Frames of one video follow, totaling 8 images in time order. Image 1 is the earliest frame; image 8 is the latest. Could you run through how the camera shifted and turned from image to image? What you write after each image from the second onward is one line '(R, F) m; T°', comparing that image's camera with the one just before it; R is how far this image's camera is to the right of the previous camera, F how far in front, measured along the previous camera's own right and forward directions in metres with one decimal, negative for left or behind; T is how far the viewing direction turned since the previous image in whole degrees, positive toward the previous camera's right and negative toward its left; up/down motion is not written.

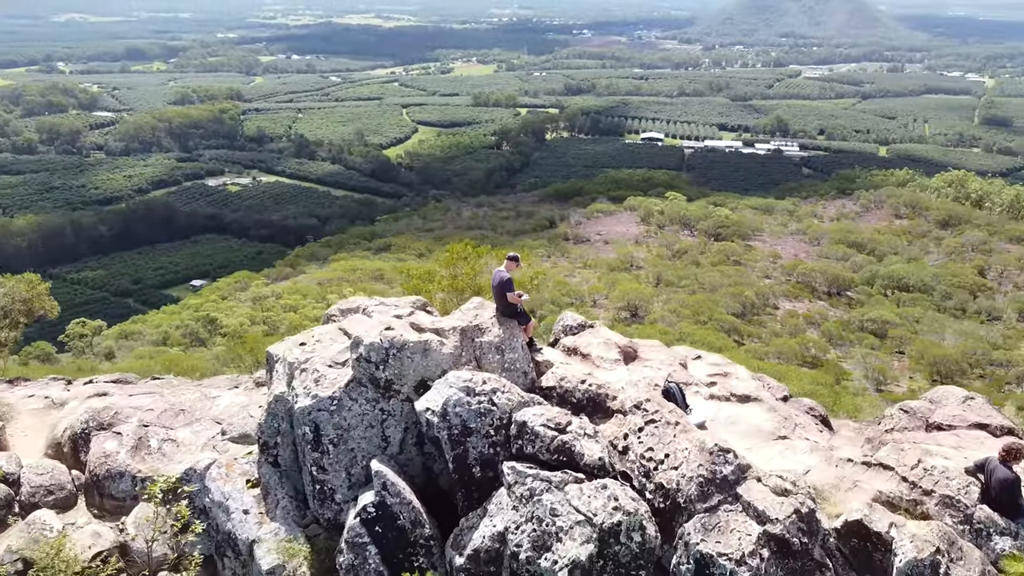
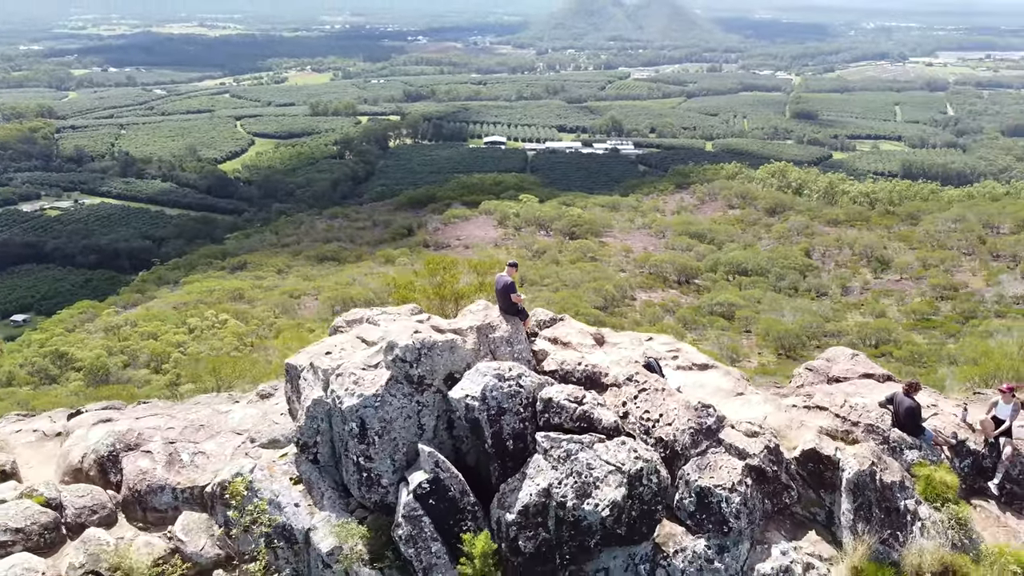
(-1.1, -0.9) m; +10°
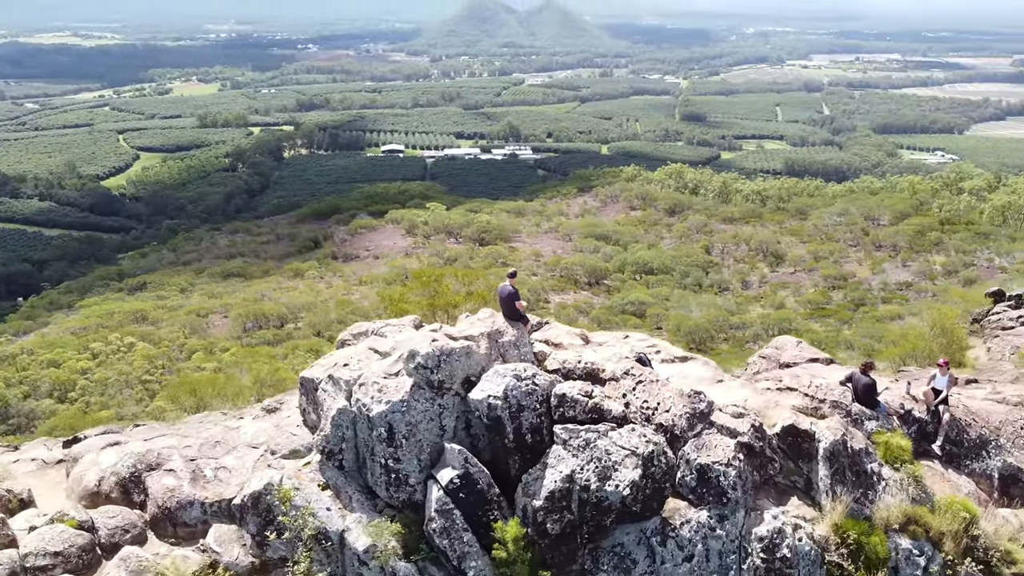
(-0.8, -0.5) m; +7°
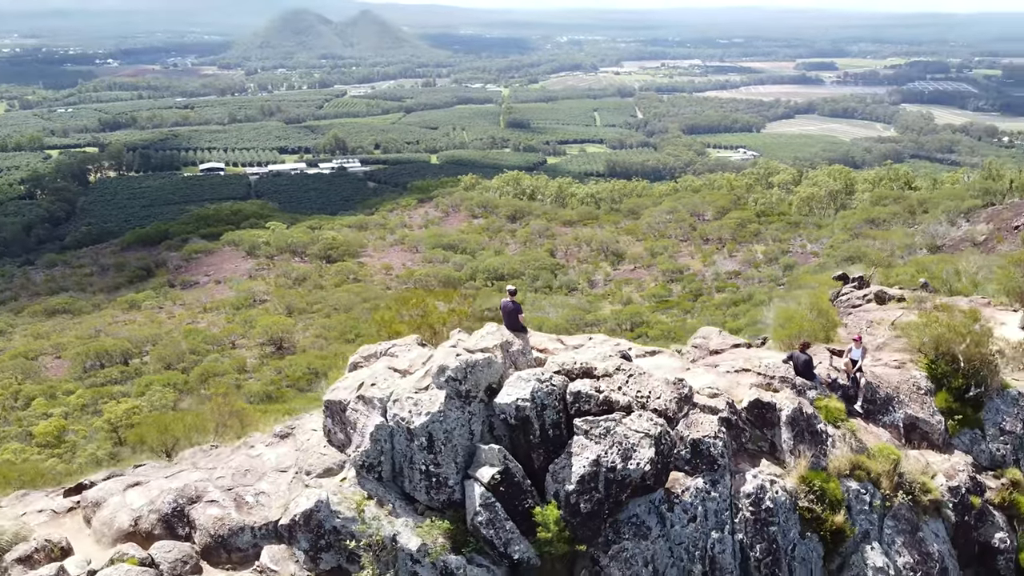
(-1.5, -0.7) m; +11°
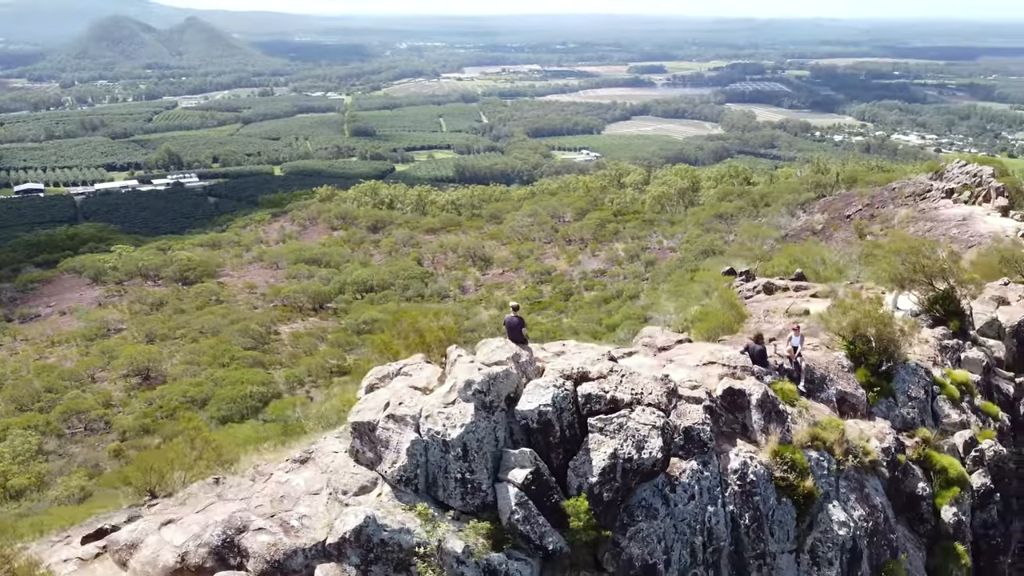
(-1.5, -0.6) m; +10°
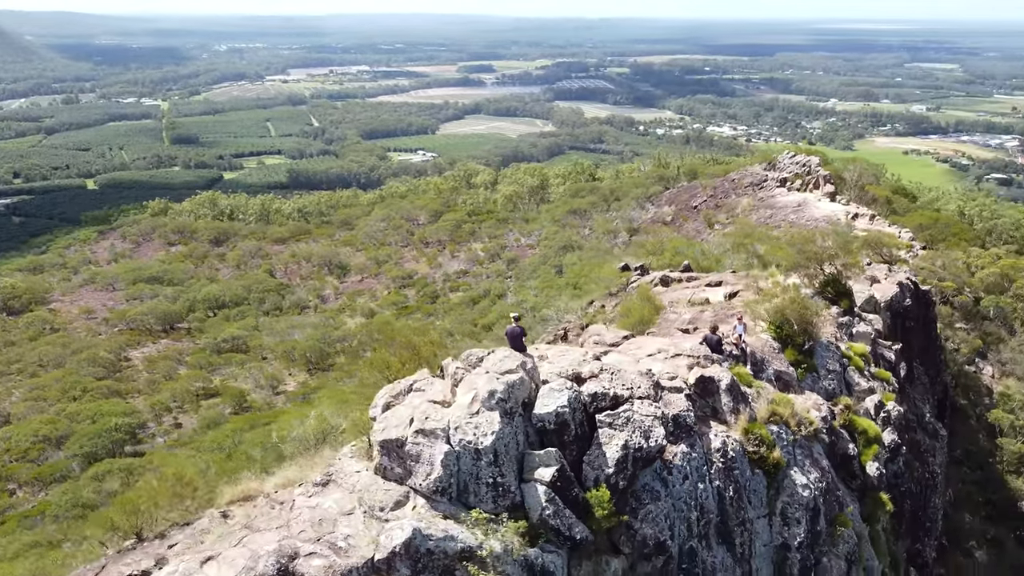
(-1.7, -0.4) m; +11°
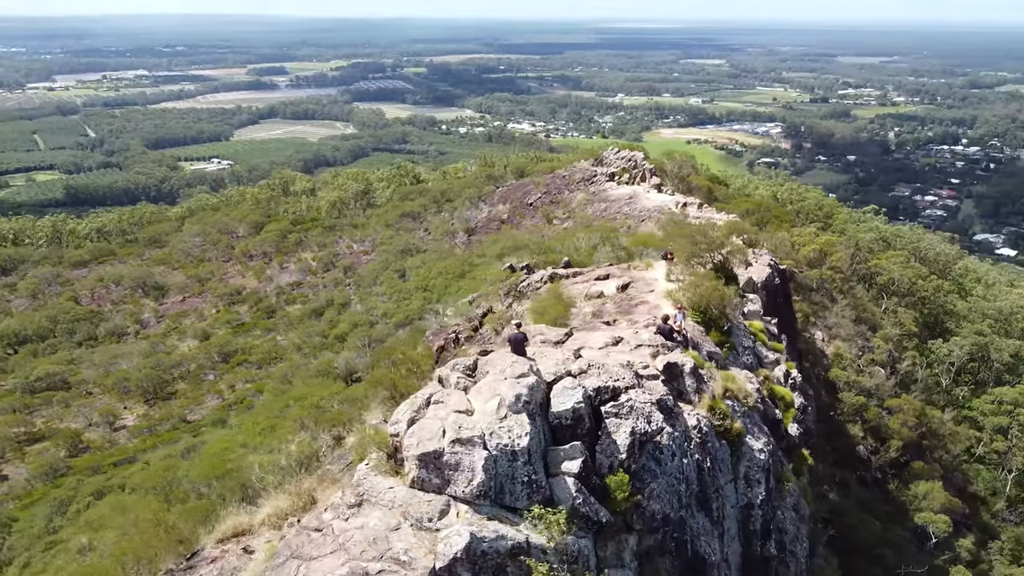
(-2.1, -0.3) m; +13°
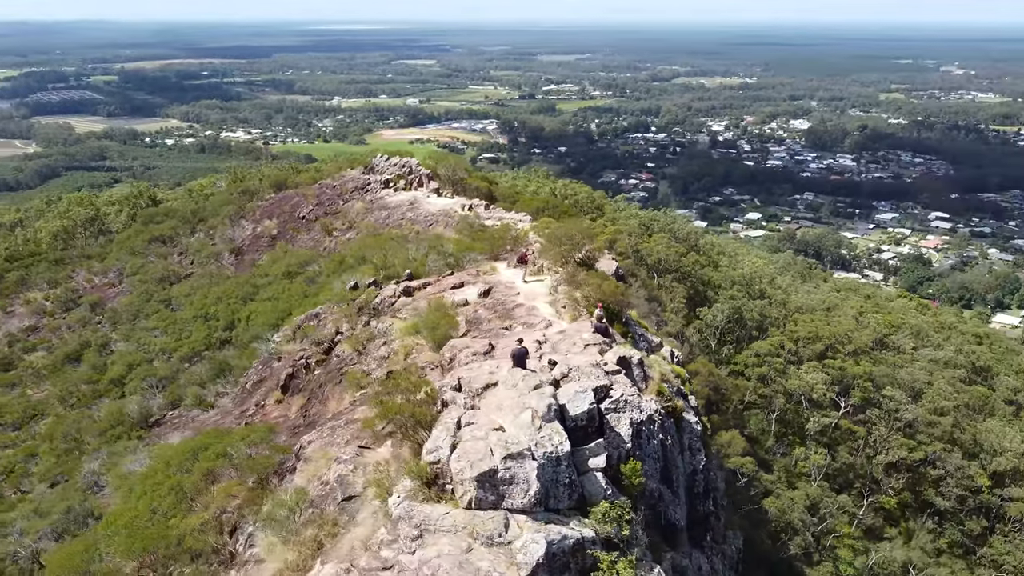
(-3.1, -0.1) m; +18°
